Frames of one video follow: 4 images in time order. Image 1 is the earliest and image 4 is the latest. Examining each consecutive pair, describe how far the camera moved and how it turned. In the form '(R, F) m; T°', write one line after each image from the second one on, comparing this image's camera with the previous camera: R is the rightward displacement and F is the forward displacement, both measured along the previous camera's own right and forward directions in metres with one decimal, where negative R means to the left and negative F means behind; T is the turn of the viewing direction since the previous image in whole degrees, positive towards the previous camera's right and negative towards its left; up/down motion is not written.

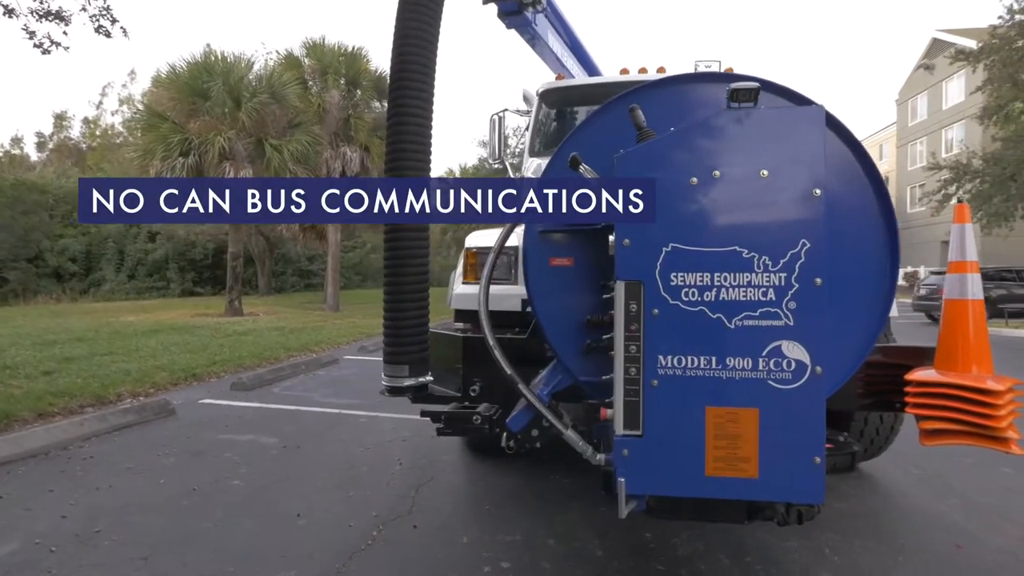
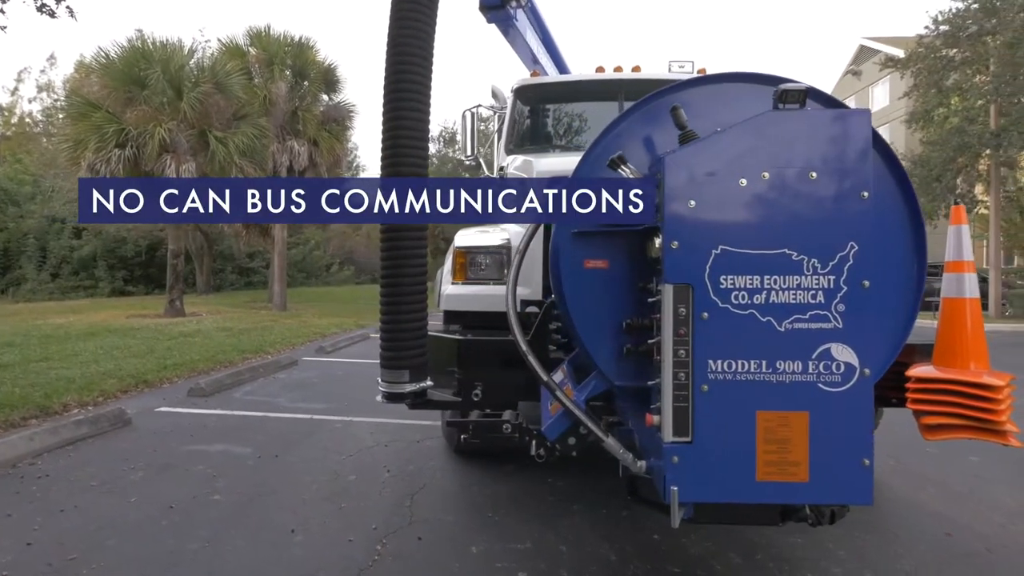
(-0.4, +0.1) m; +6°
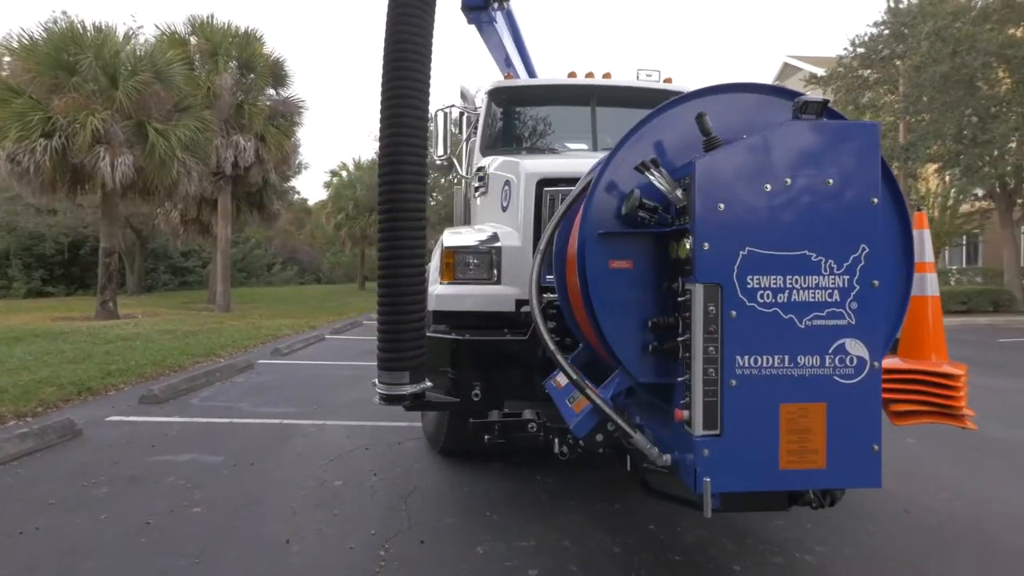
(-0.4, 0.0) m; +6°
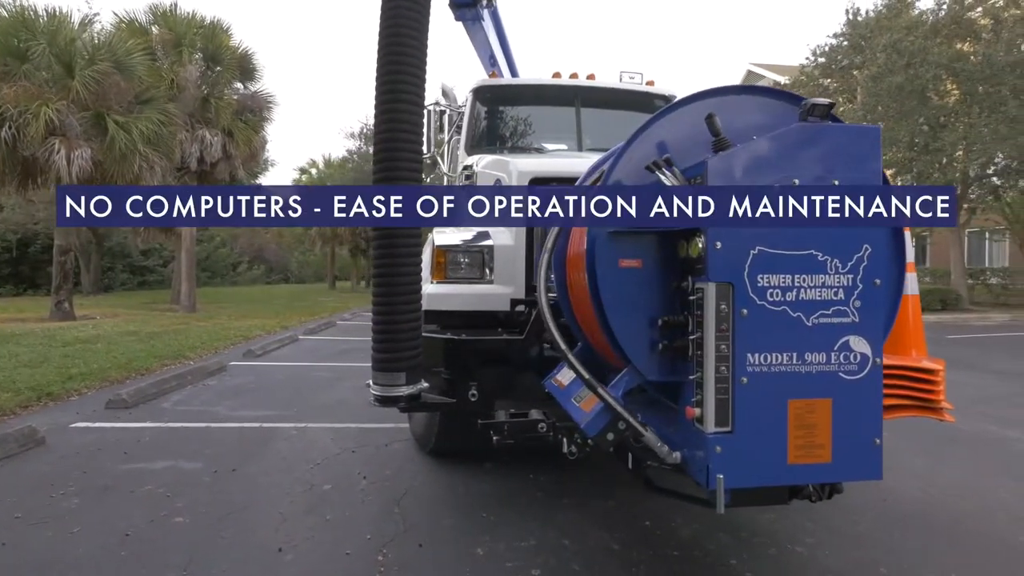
(-0.2, 0.0) m; +3°
